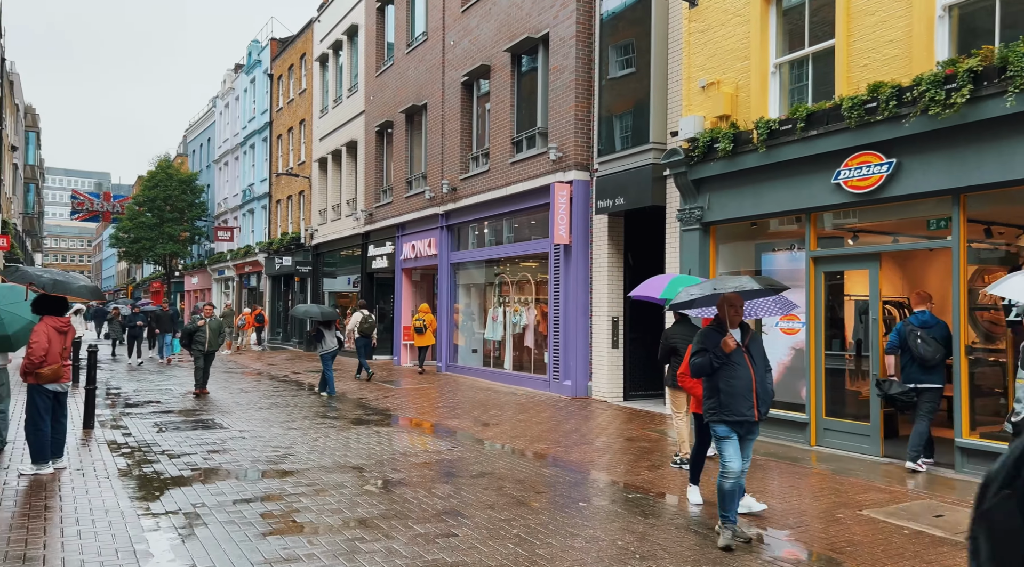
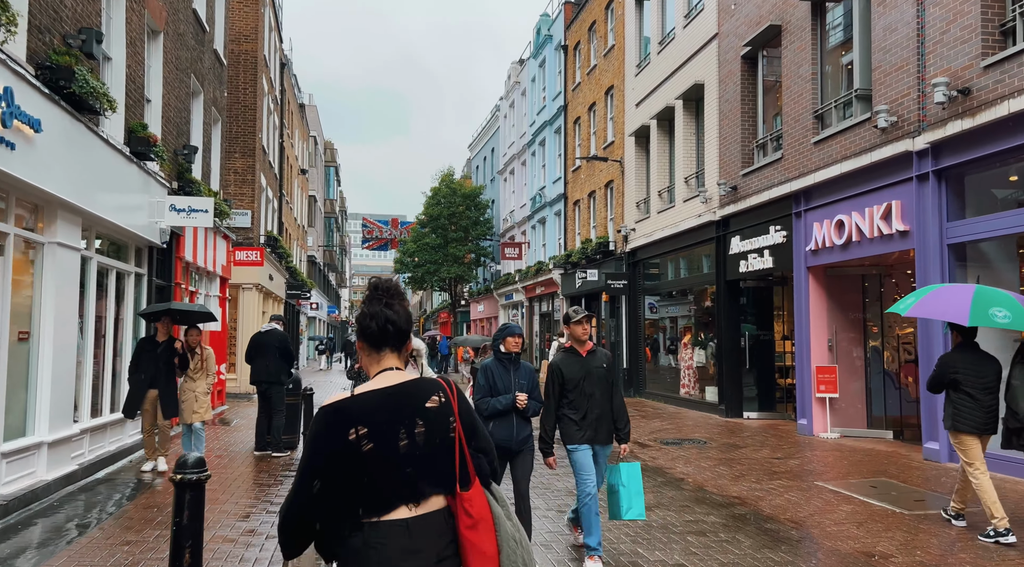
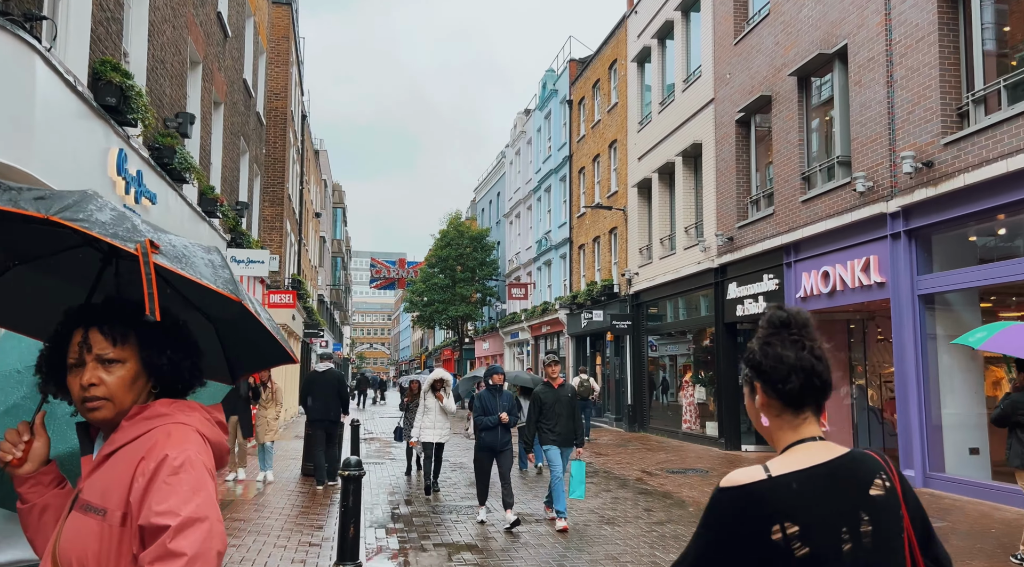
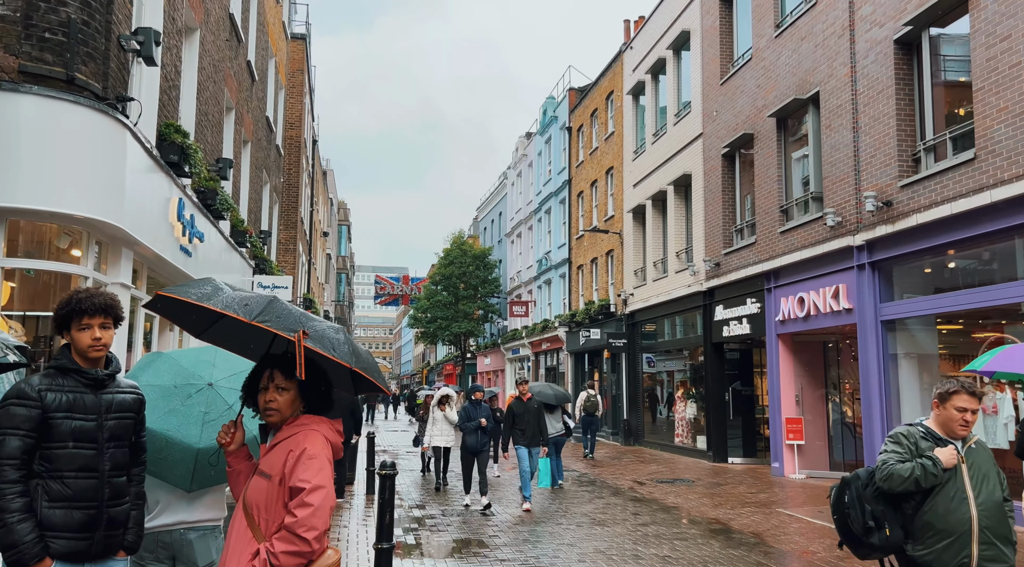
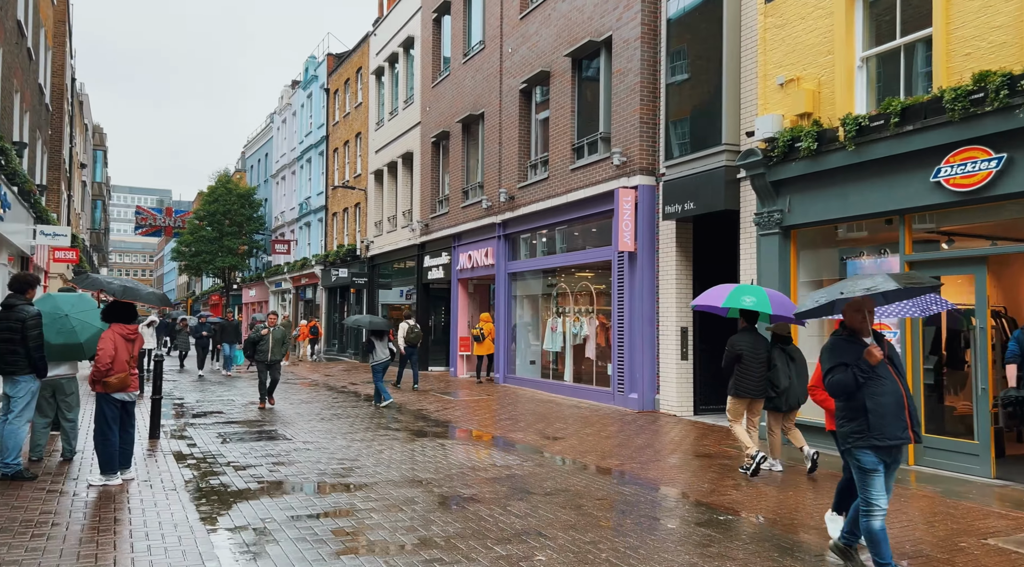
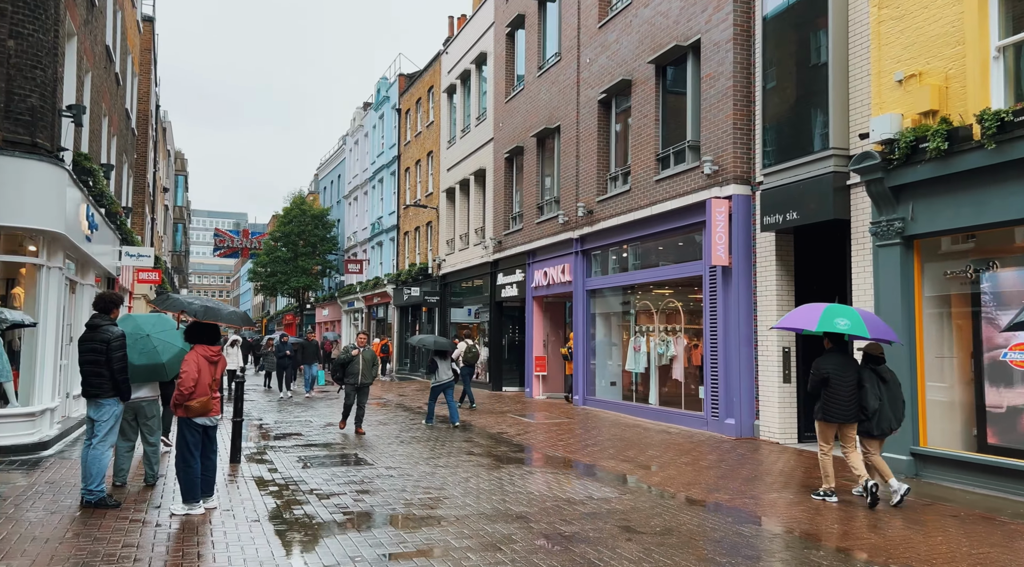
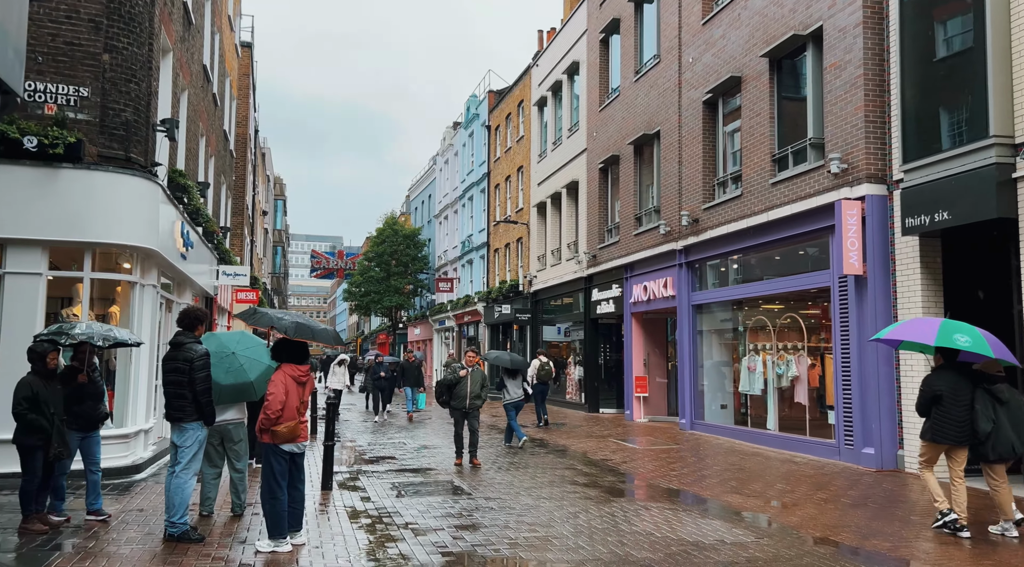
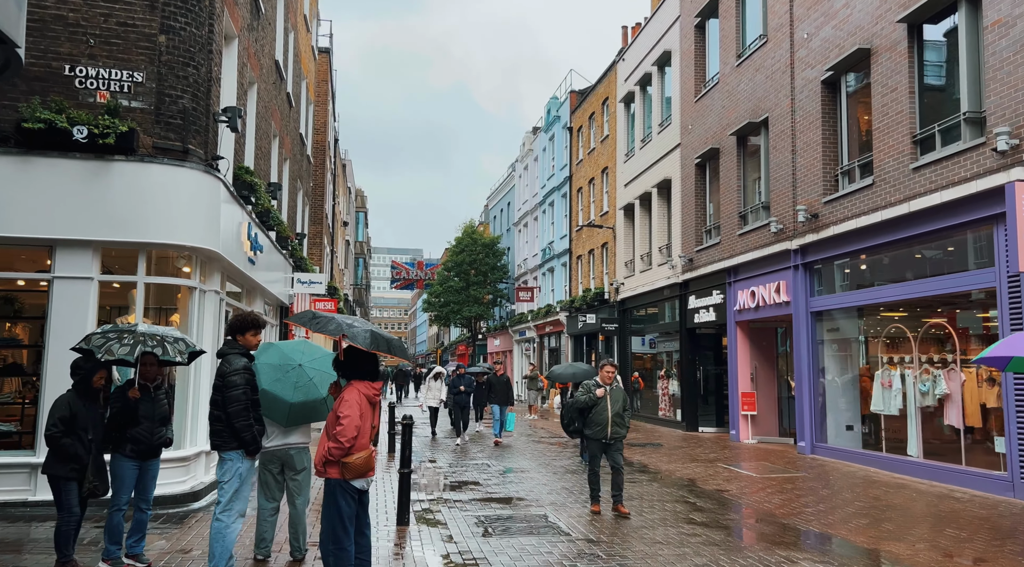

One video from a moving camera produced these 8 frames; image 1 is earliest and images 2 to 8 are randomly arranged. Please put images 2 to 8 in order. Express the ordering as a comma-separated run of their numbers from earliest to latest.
5, 6, 7, 8, 4, 3, 2
